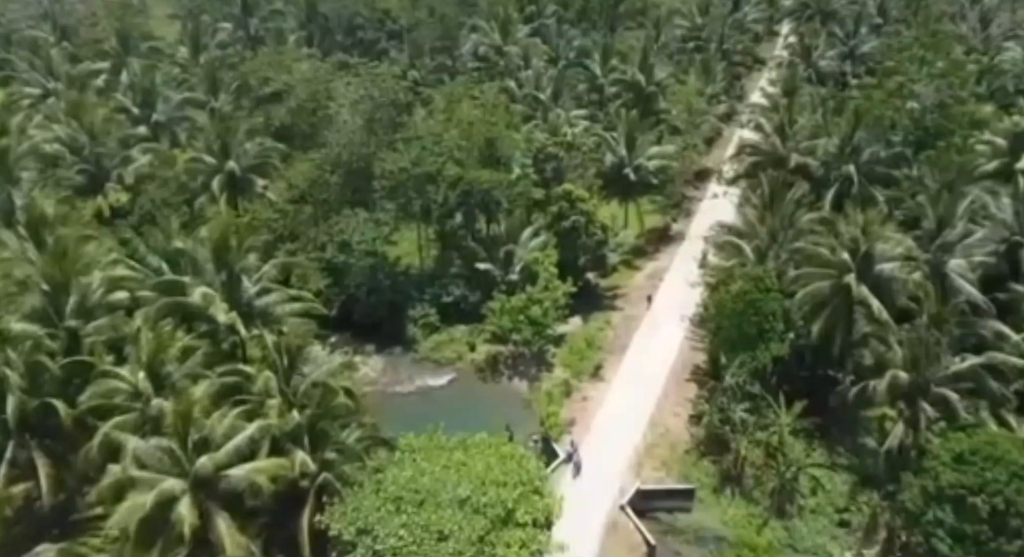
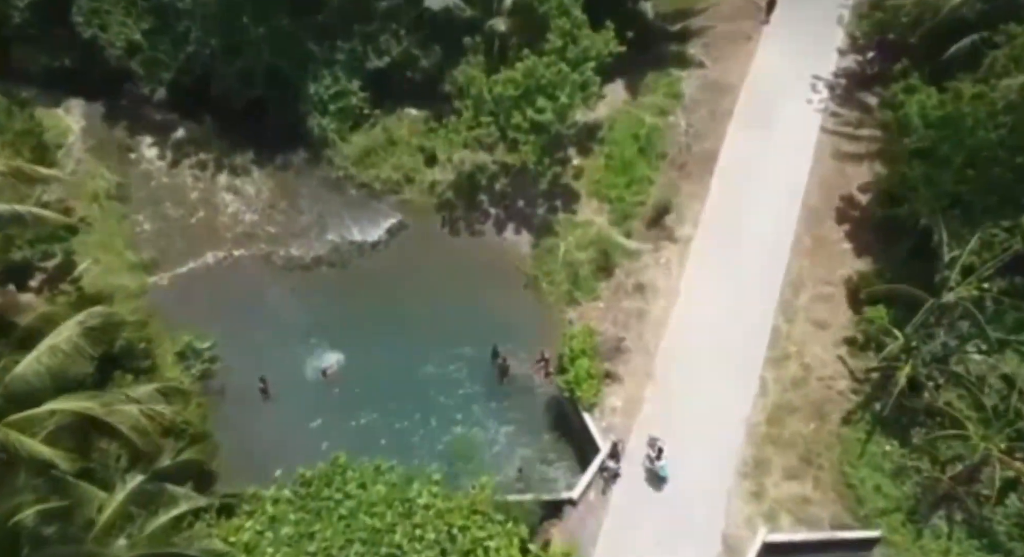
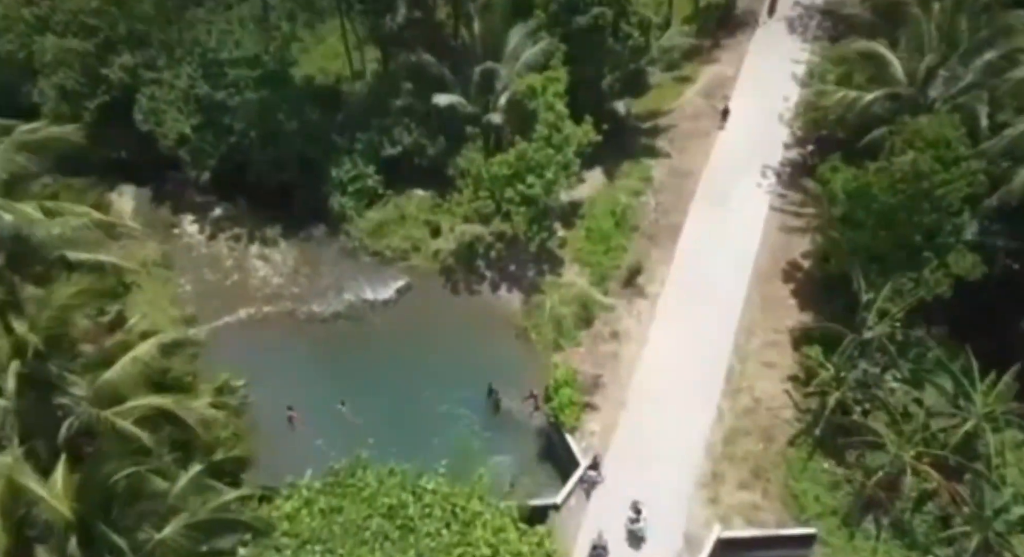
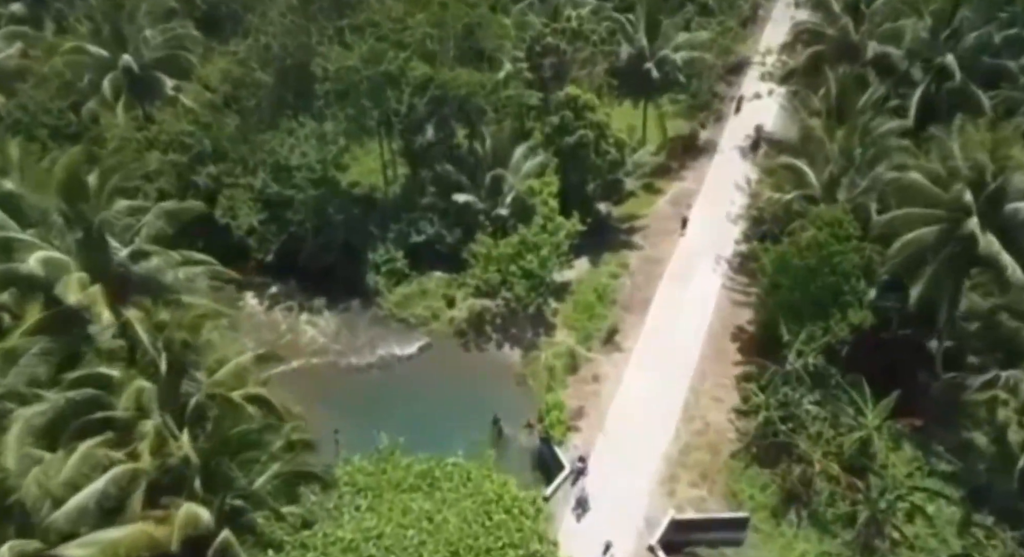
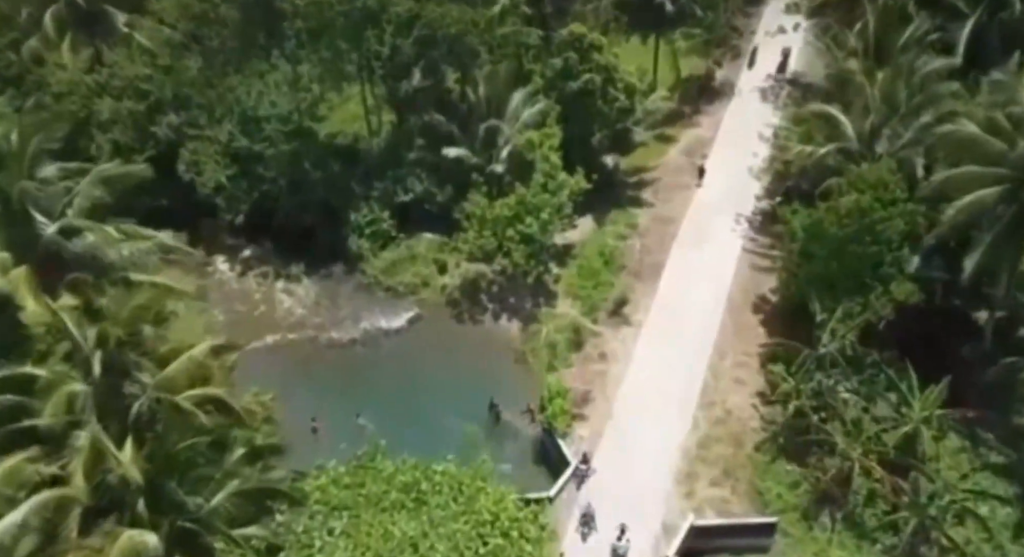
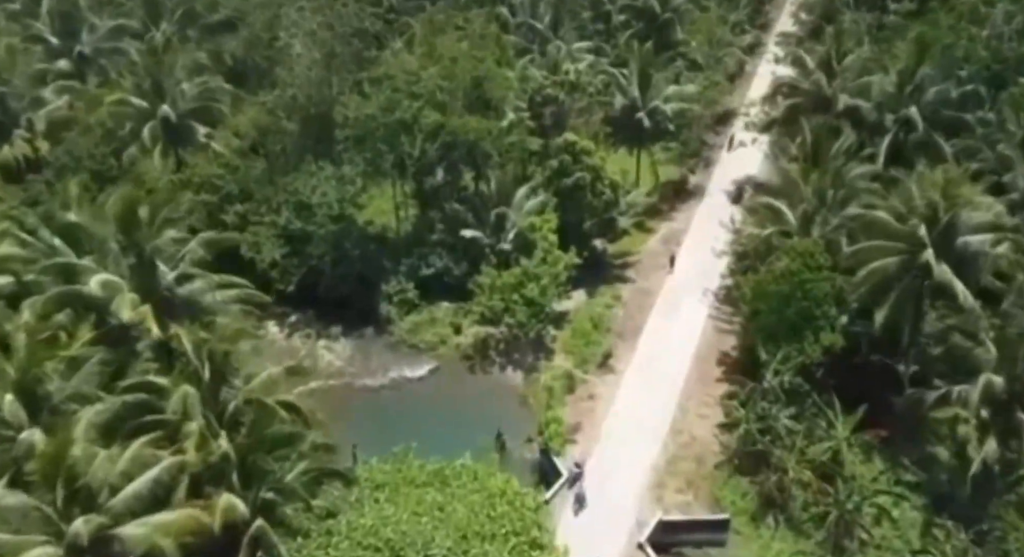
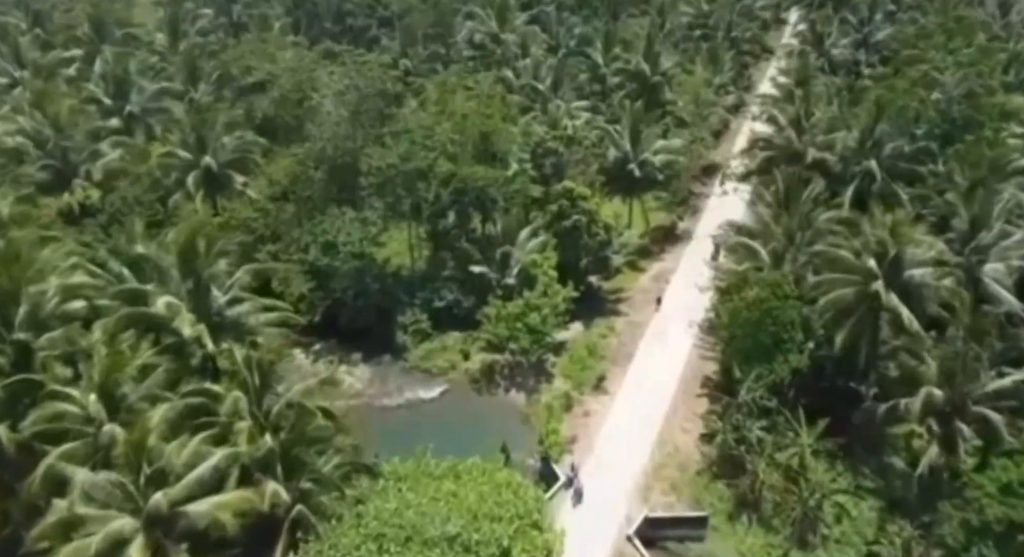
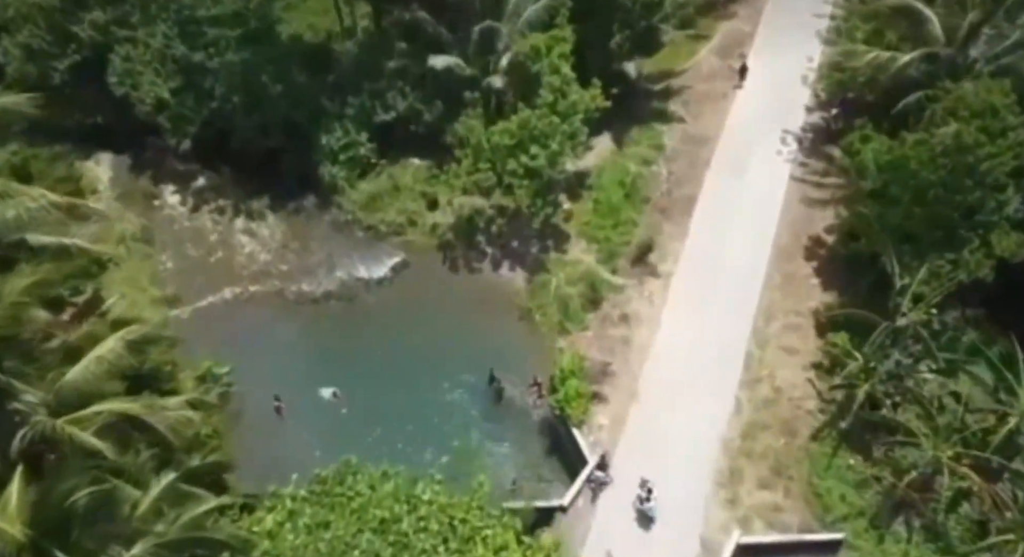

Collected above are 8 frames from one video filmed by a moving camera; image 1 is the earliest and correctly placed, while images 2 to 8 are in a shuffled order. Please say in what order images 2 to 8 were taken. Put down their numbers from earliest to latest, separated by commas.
7, 6, 4, 5, 3, 8, 2
